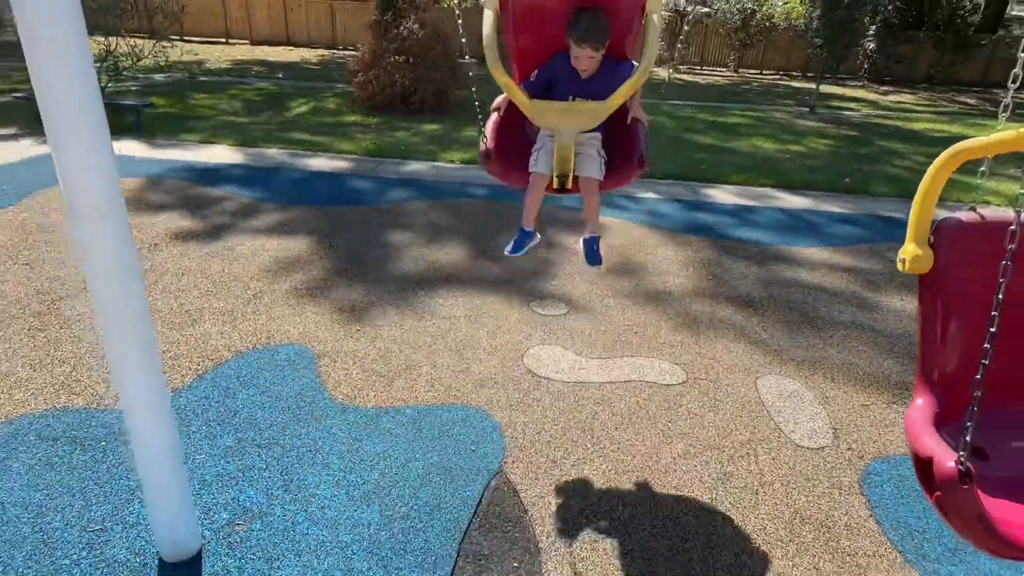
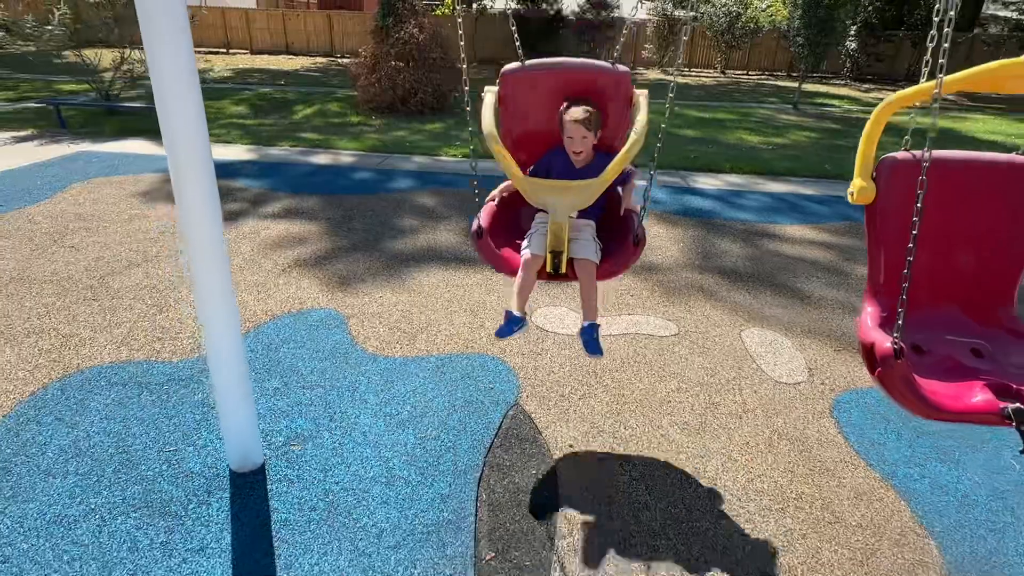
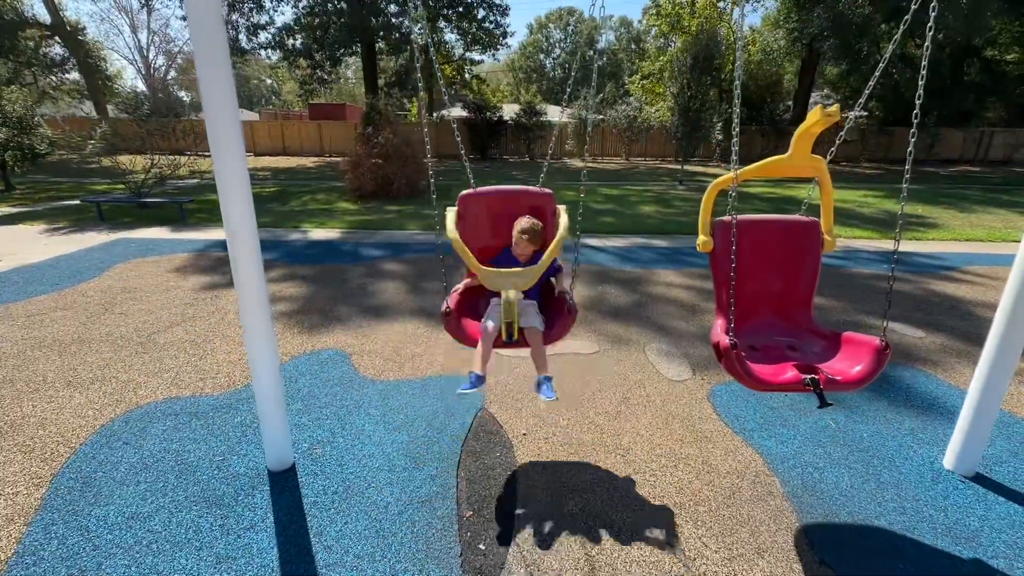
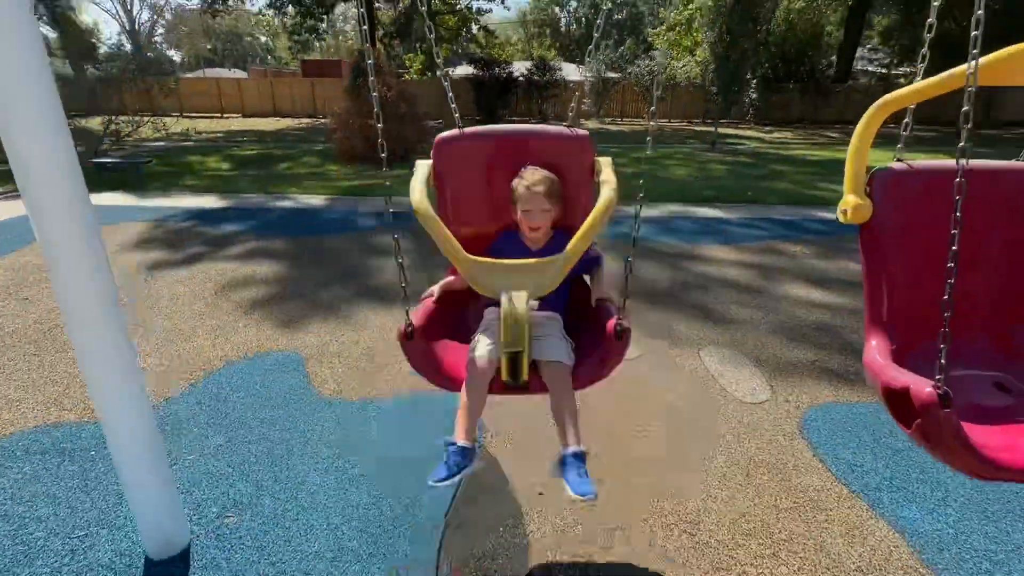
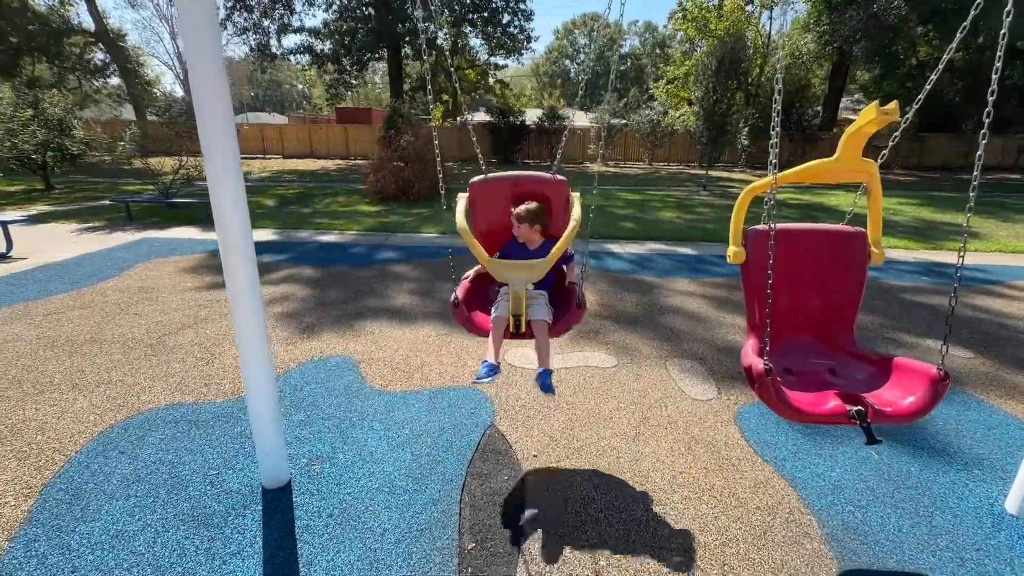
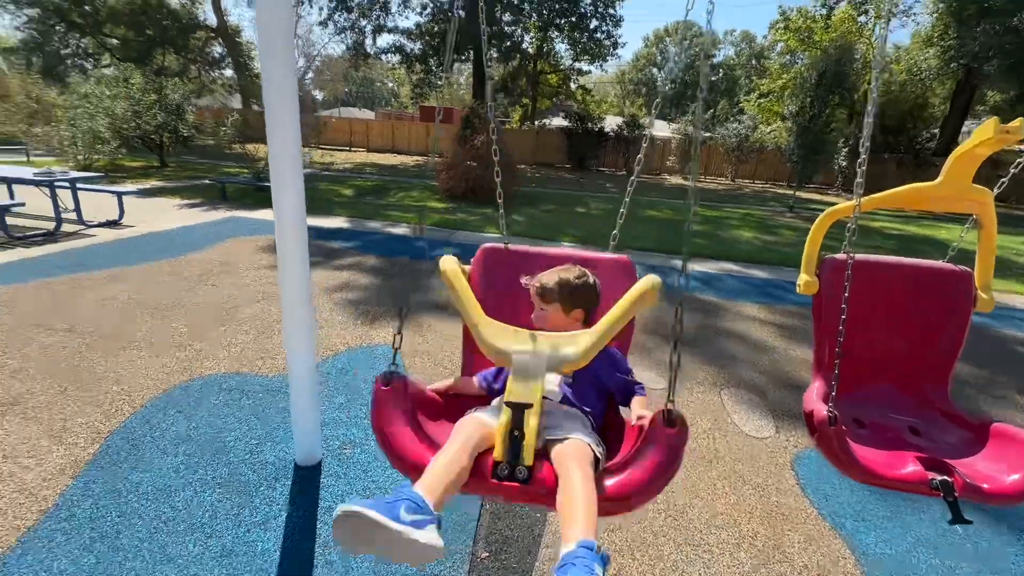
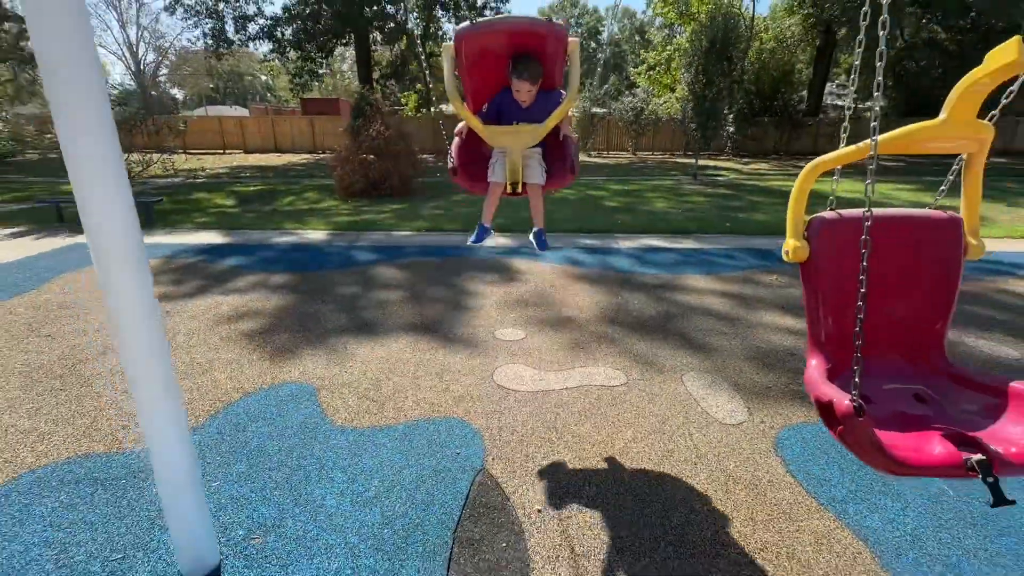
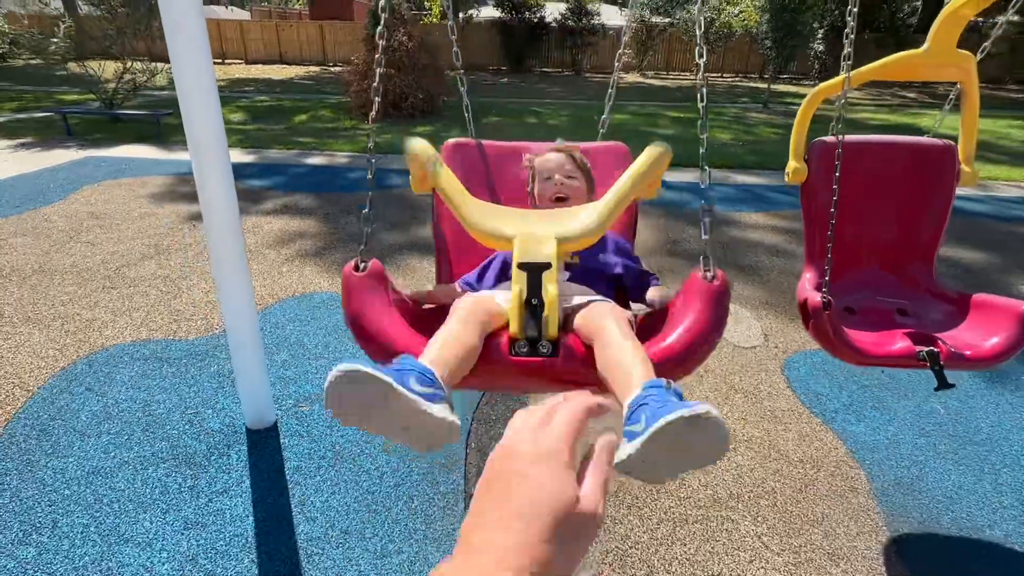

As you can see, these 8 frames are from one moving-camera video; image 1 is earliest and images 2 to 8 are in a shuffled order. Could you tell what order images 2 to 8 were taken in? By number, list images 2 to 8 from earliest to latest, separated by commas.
2, 8, 4, 7, 3, 5, 6
